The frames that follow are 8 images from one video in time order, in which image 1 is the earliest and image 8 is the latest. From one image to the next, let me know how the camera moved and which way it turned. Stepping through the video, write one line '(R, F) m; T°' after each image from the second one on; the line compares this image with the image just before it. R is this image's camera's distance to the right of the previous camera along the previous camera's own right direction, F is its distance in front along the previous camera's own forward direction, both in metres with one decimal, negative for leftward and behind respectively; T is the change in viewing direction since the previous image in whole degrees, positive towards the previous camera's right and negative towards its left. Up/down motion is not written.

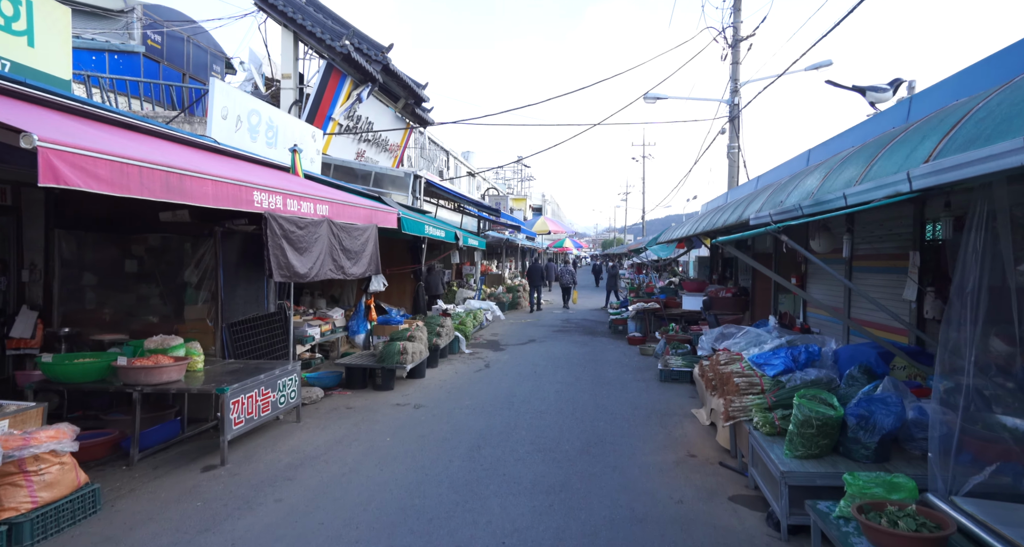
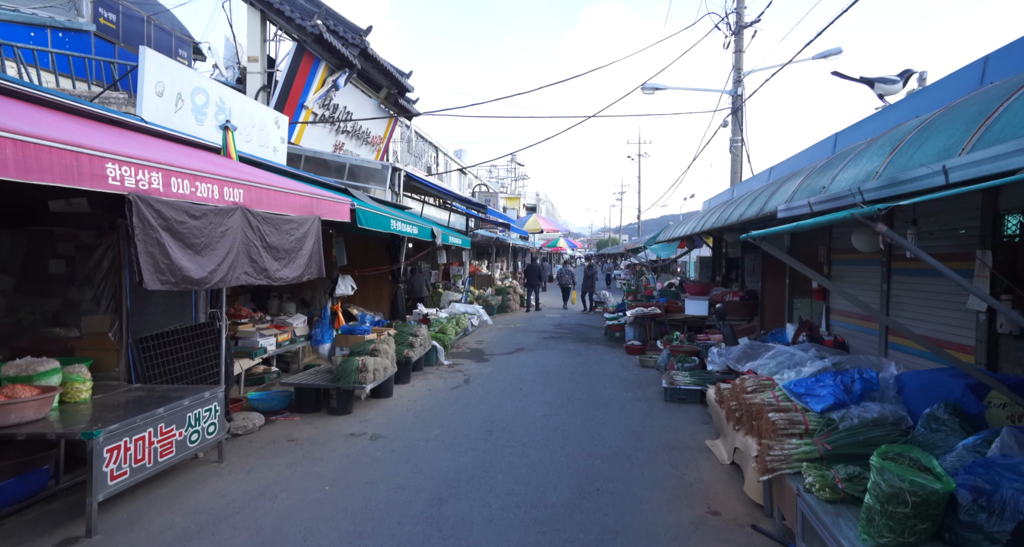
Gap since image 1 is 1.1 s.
(+0.2, +1.1) m; +1°
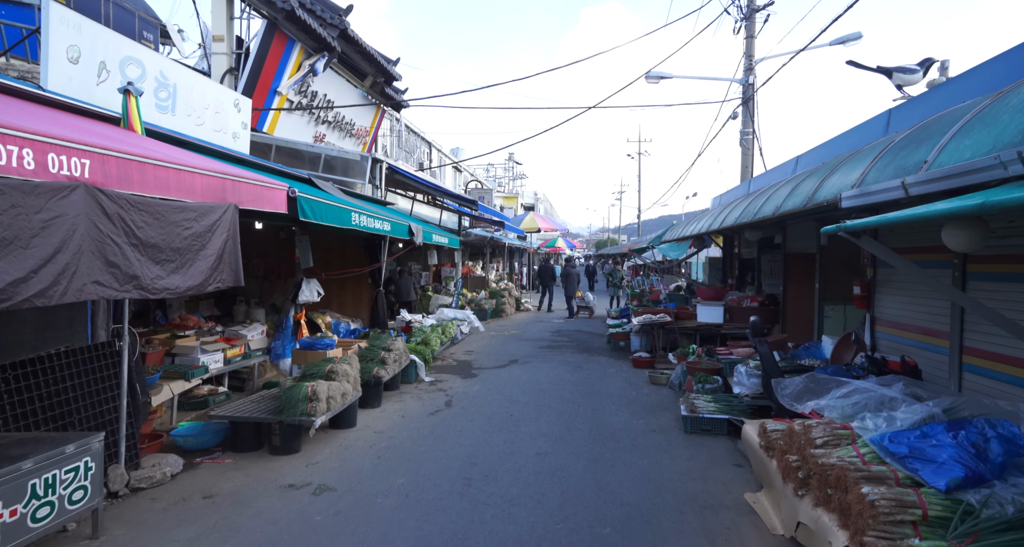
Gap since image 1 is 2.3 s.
(+0.1, +1.2) m; 0°
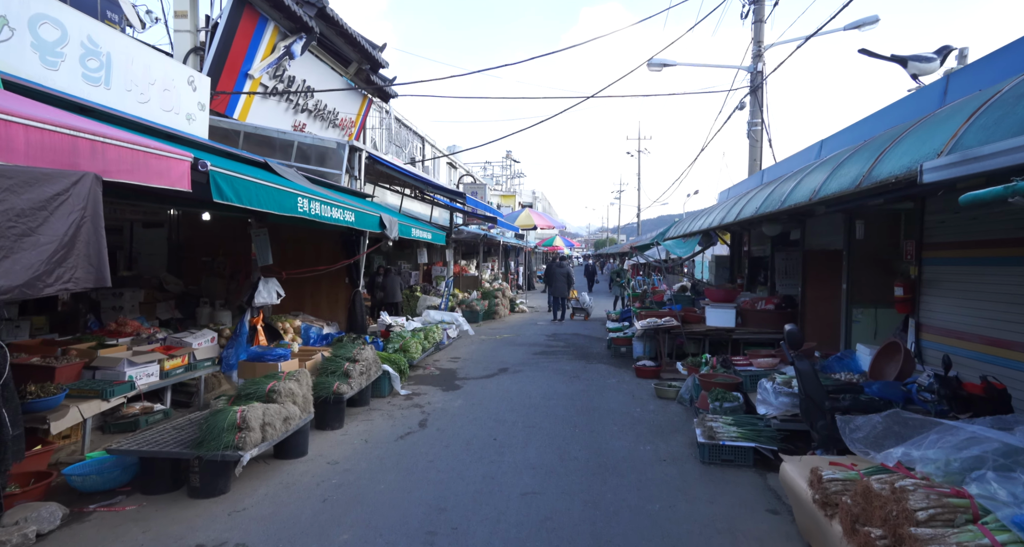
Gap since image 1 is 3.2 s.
(+0.1, +1.0) m; 0°
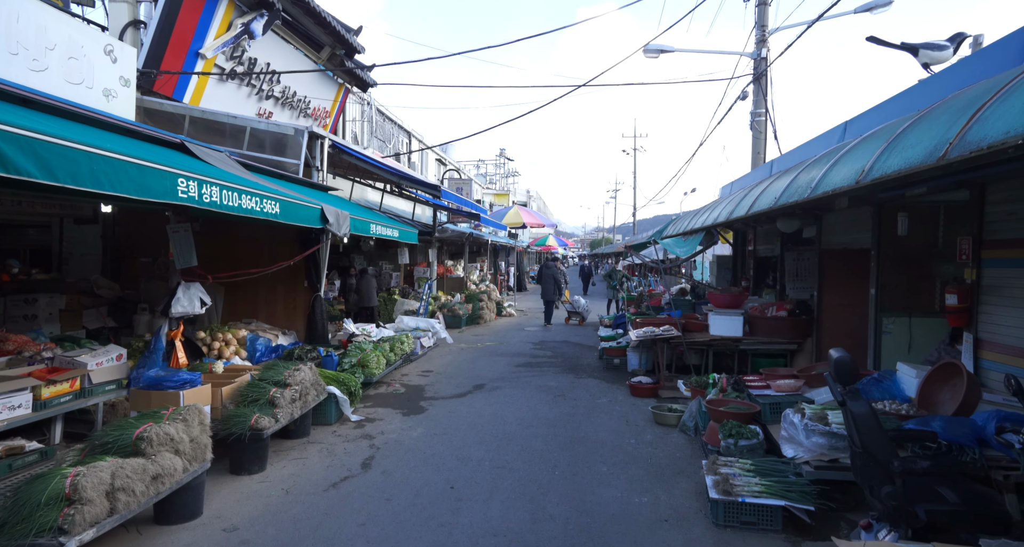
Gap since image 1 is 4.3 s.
(+0.3, +1.2) m; 0°
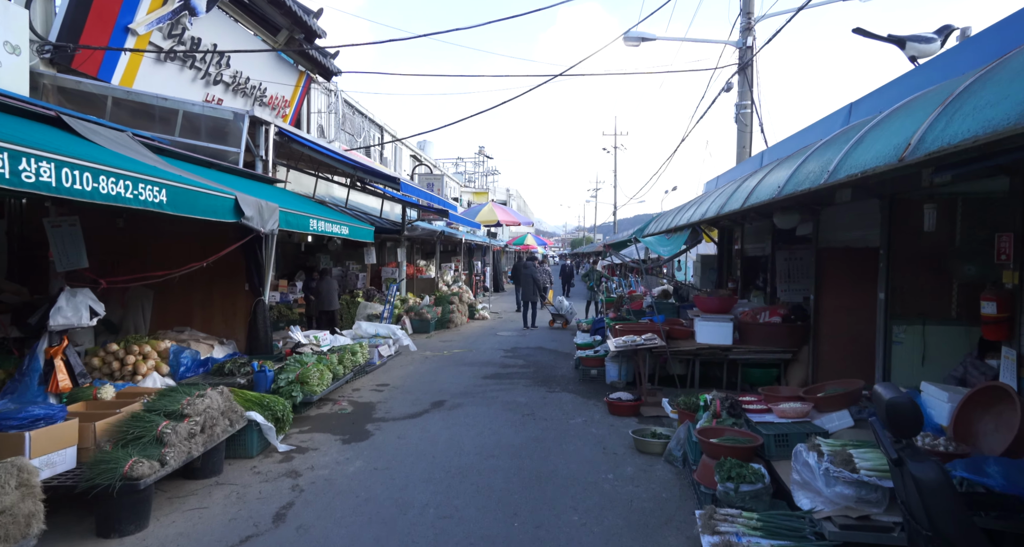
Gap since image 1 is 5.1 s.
(+0.2, +0.9) m; +2°
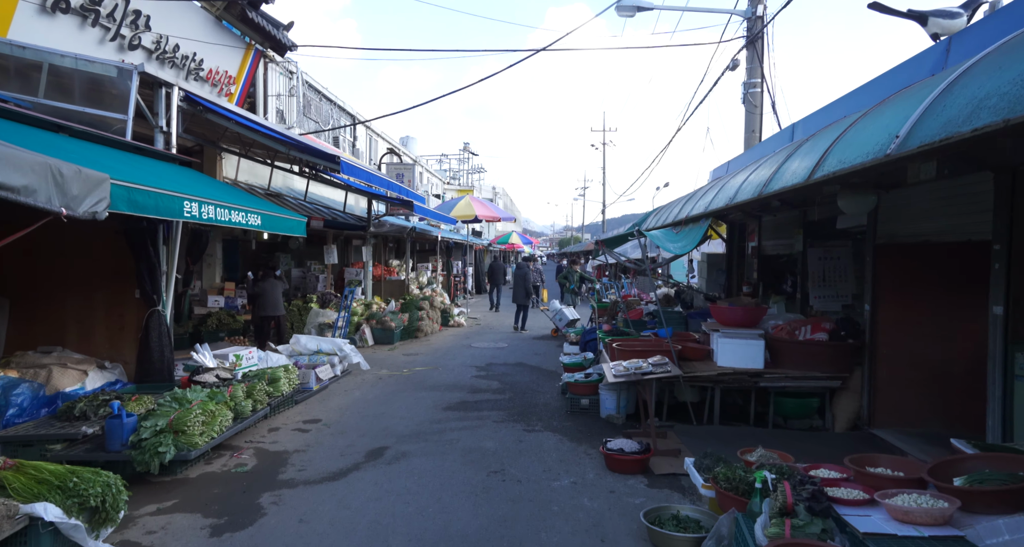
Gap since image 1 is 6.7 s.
(+0.2, +1.9) m; +1°
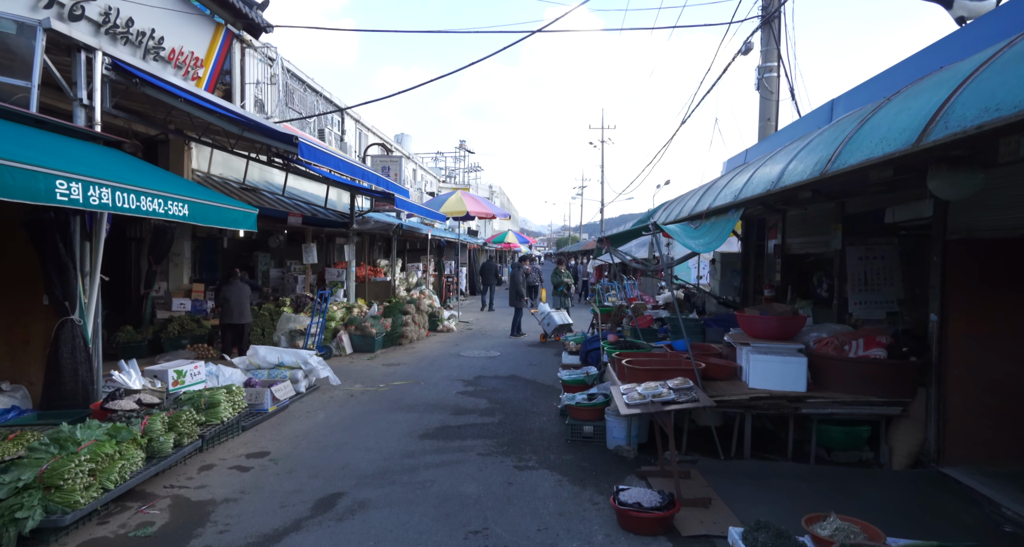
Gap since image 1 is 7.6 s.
(+0.1, +1.2) m; 0°
